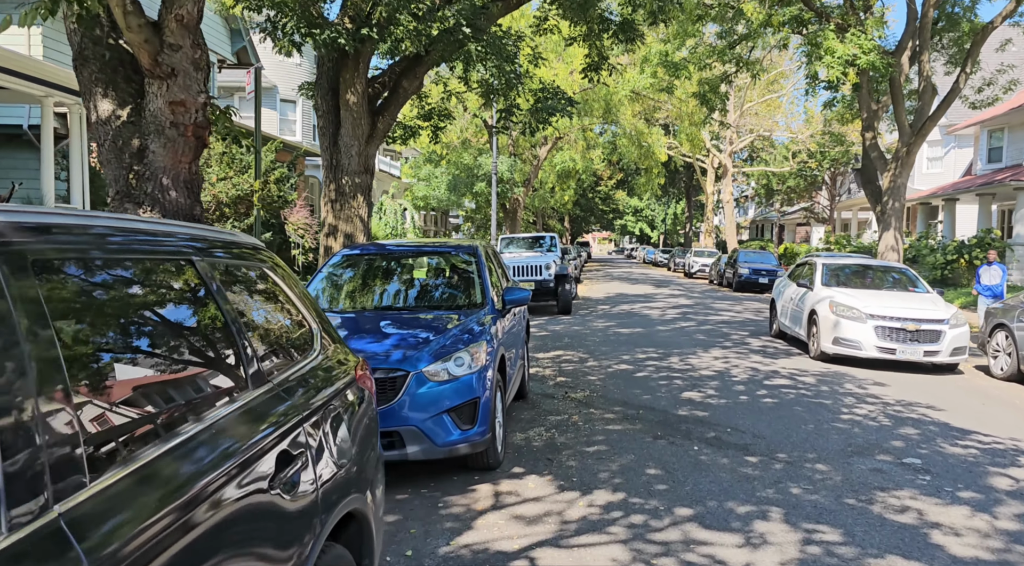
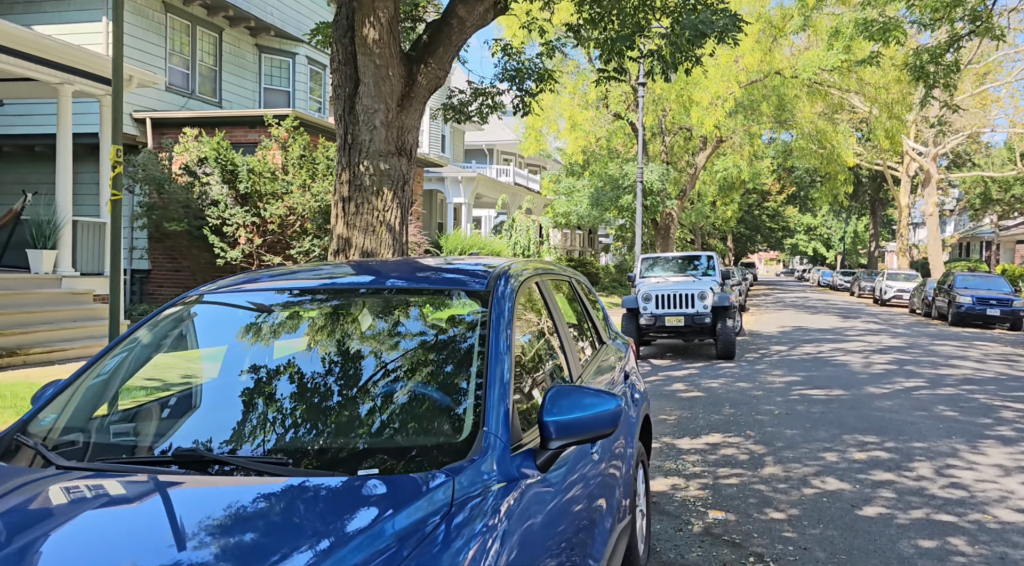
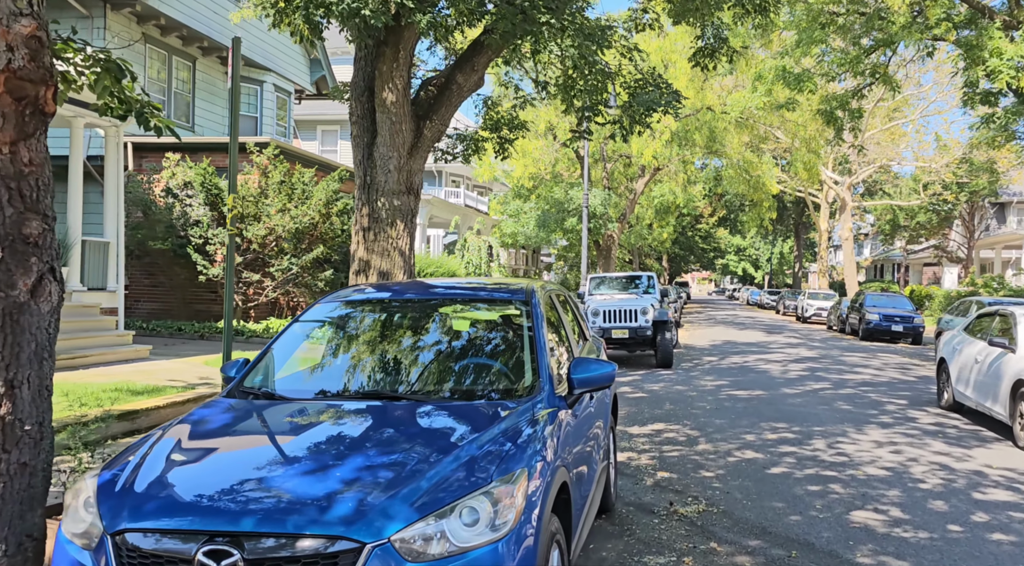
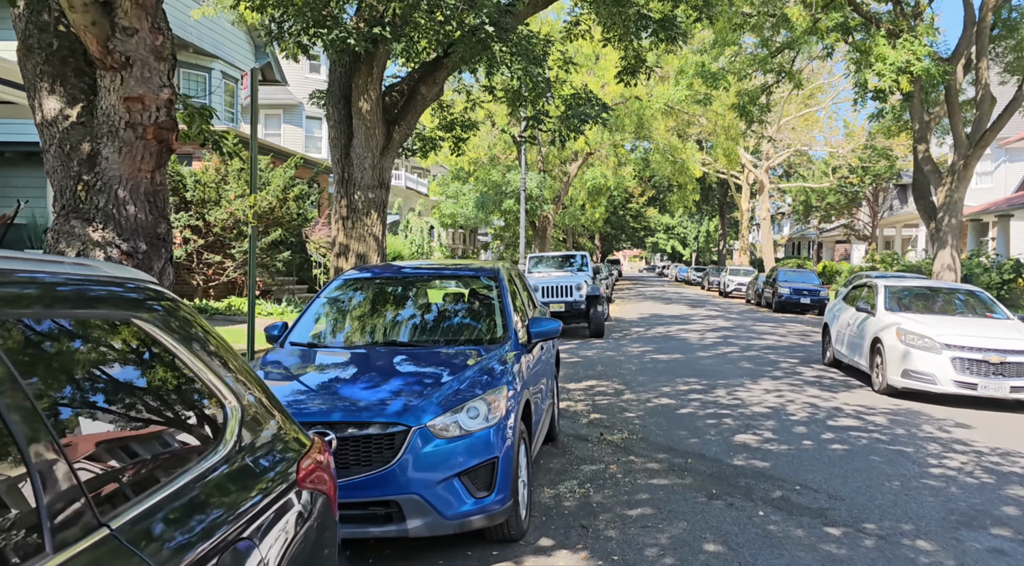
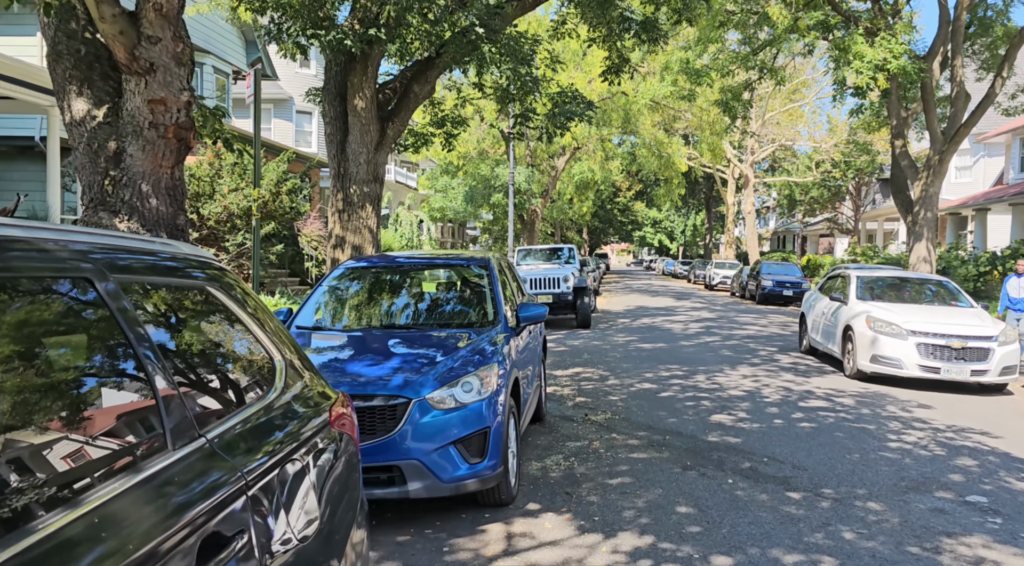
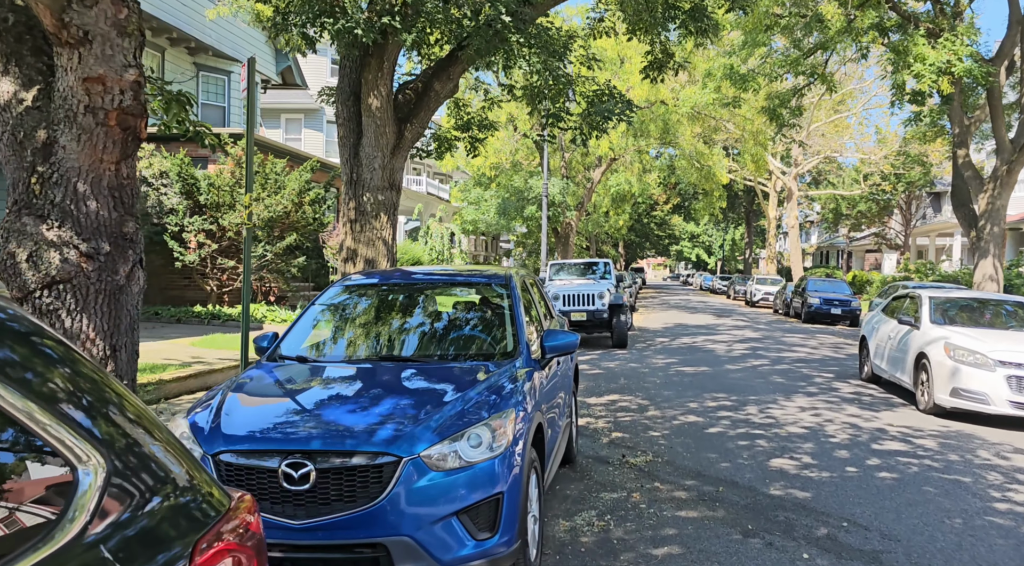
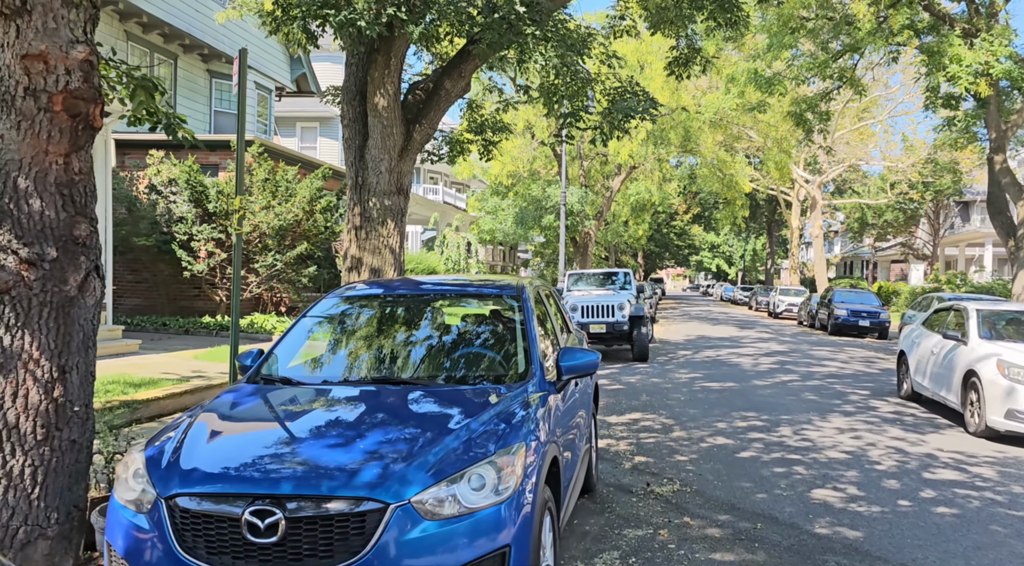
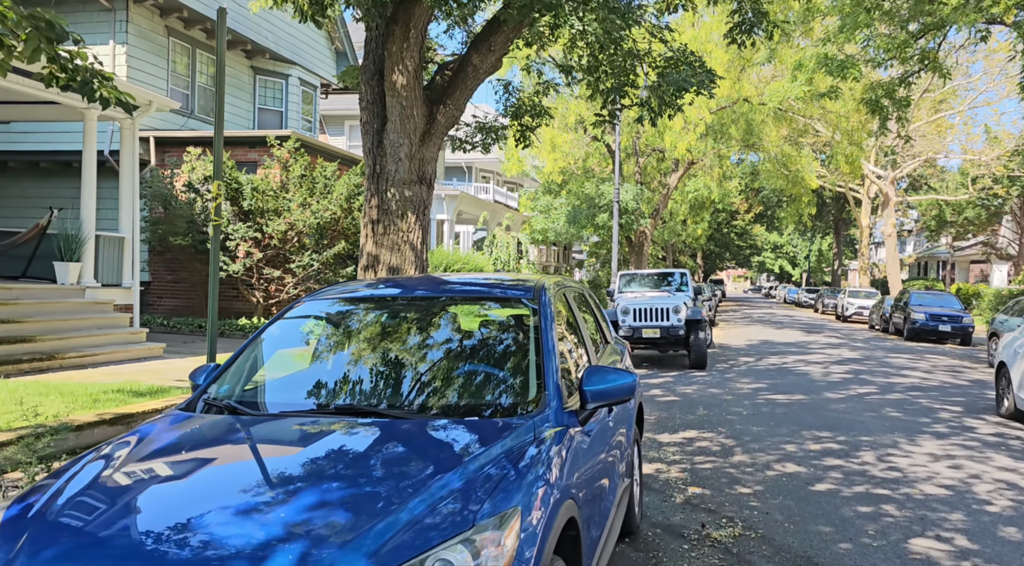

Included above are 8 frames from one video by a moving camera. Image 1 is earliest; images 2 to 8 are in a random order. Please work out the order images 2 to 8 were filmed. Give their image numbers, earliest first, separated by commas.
5, 4, 6, 7, 3, 8, 2
